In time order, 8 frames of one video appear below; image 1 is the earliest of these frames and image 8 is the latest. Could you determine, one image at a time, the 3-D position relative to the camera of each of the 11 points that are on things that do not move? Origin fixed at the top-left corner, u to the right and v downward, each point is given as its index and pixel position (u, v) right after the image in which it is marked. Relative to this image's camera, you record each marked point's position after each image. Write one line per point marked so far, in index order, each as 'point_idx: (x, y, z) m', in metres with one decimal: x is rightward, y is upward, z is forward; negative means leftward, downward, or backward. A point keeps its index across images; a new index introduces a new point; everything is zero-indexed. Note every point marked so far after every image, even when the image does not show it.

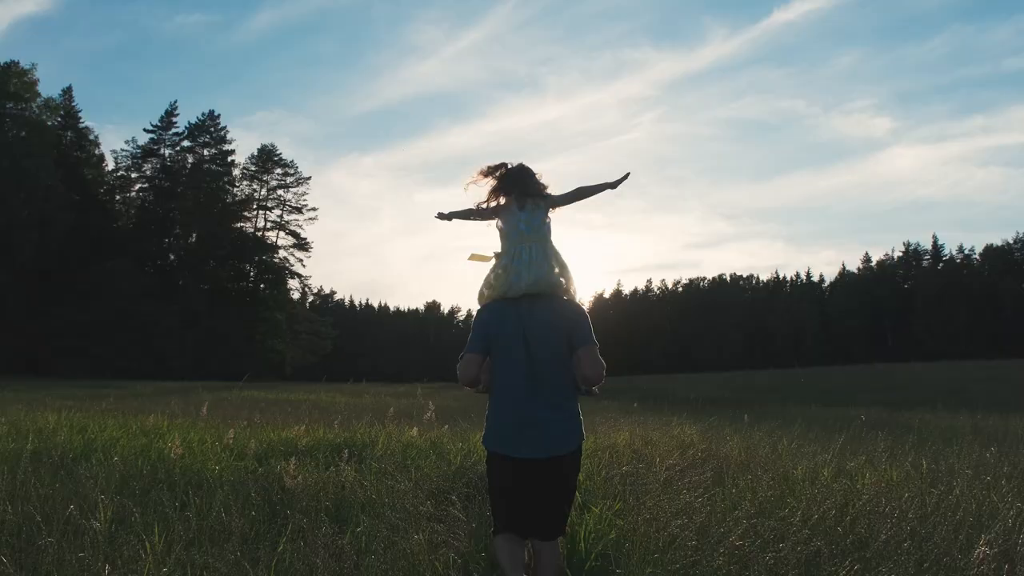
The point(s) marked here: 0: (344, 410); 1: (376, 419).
0: (-3.5, -2.6, +16.1) m
1: (-1.9, -2.1, +12.0) m
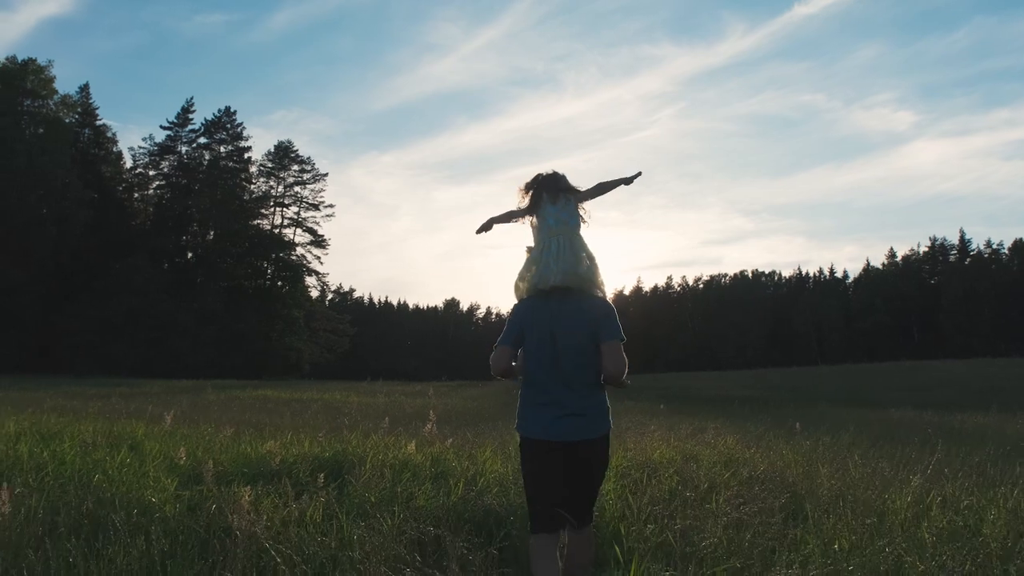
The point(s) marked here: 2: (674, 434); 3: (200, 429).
0: (-3.1, -2.5, +15.3) m
1: (-1.6, -2.0, +11.2) m
2: (+1.8, -1.7, +8.9) m
3: (-4.2, -1.9, +10.5) m
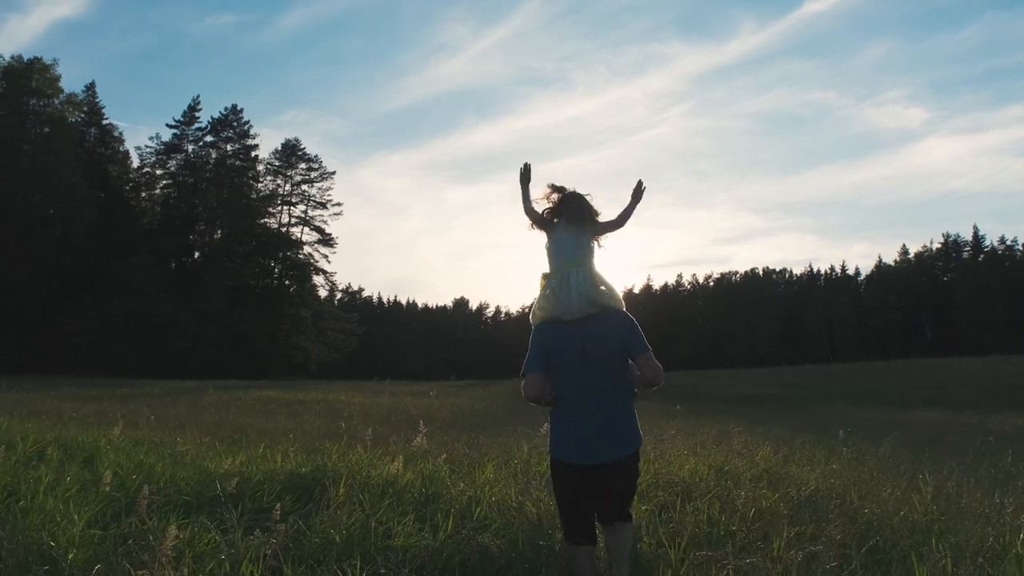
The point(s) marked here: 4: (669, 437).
0: (-3.0, -2.4, +14.6) m
1: (-1.5, -1.9, +10.4) m
2: (+1.9, -1.6, +8.2) m
3: (-4.1, -1.8, +9.8) m
4: (+1.8, -1.7, +9.0) m
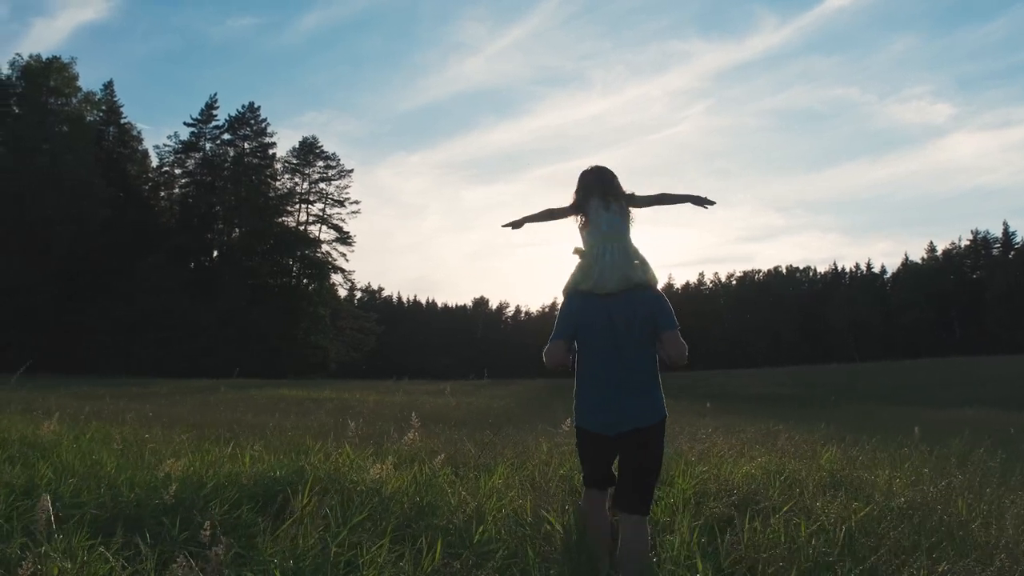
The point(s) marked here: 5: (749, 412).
0: (-2.6, -2.2, +13.8) m
1: (-1.3, -1.8, +9.7) m
2: (+2.1, -1.4, +7.3) m
3: (-3.9, -1.7, +9.1) m
4: (+2.0, -1.5, +8.2) m
5: (+5.2, -2.7, +17.3) m
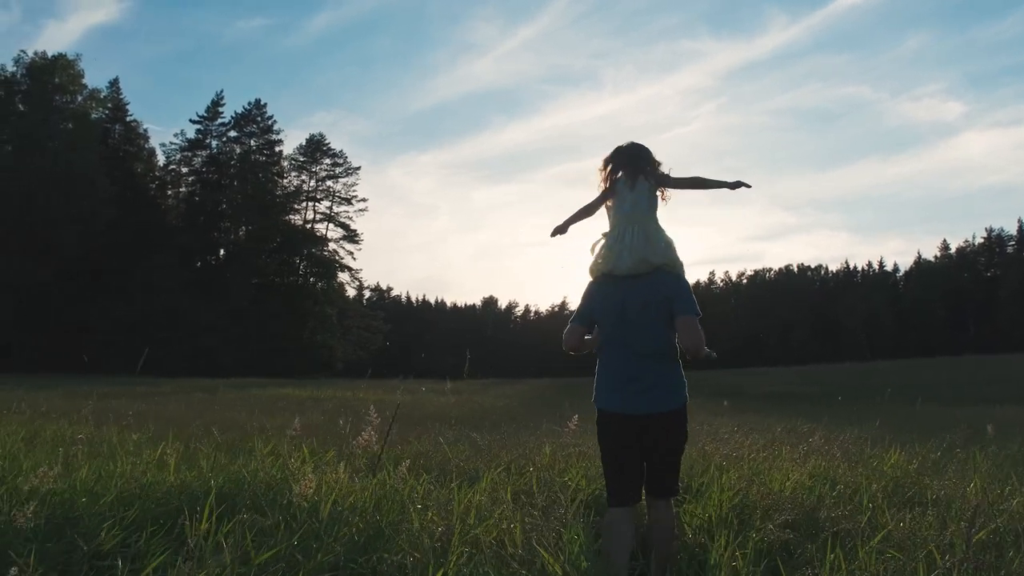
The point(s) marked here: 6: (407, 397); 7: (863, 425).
0: (-2.5, -2.1, +13.1) m
1: (-1.2, -1.6, +8.9) m
2: (+2.1, -1.3, +6.5) m
3: (-3.9, -1.5, +8.4) m
4: (+2.0, -1.4, +7.4) m
5: (+5.4, -2.6, +16.5) m
6: (-2.5, -2.5, +18.5) m
7: (+4.9, -1.9, +11.1) m
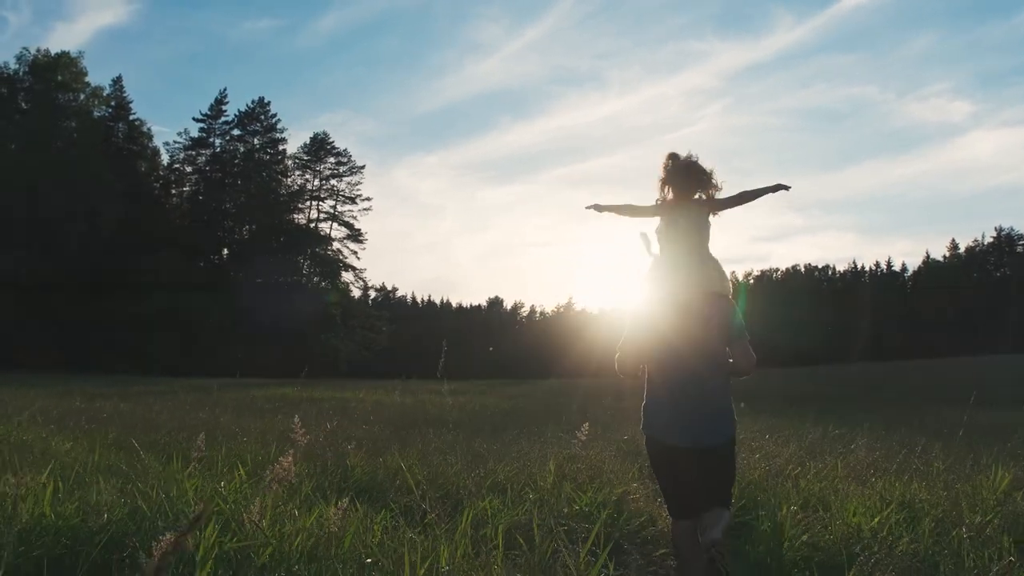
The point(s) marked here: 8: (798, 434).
0: (-2.5, -2.0, +12.5) m
1: (-1.2, -1.6, +8.3) m
2: (+2.1, -1.2, +5.9) m
3: (-3.8, -1.5, +7.8) m
4: (+2.0, -1.3, +6.7) m
5: (+5.5, -2.5, +15.8) m
6: (-2.4, -2.5, +17.8) m
7: (+5.0, -1.9, +10.4) m
8: (+3.0, -1.6, +8.3) m
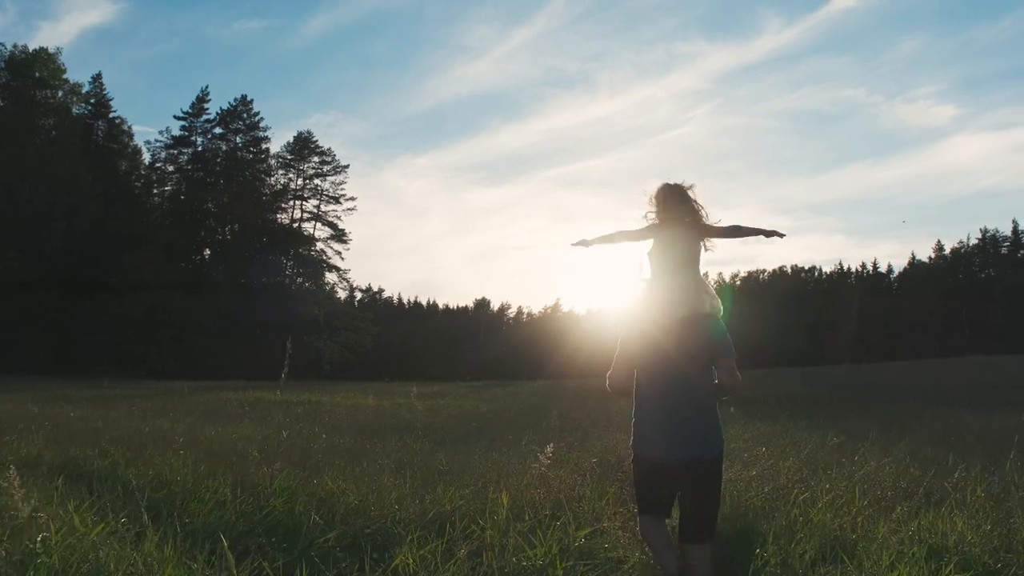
0: (-2.8, -2.0, +11.8) m
1: (-1.5, -1.5, +7.6) m
2: (+1.9, -1.2, +5.3) m
3: (-4.1, -1.4, +7.1) m
4: (+1.8, -1.3, +6.1) m
5: (+5.1, -2.5, +15.2) m
6: (-2.8, -2.5, +17.2) m
7: (+4.7, -1.8, +9.8) m
8: (+2.8, -1.5, +7.7) m
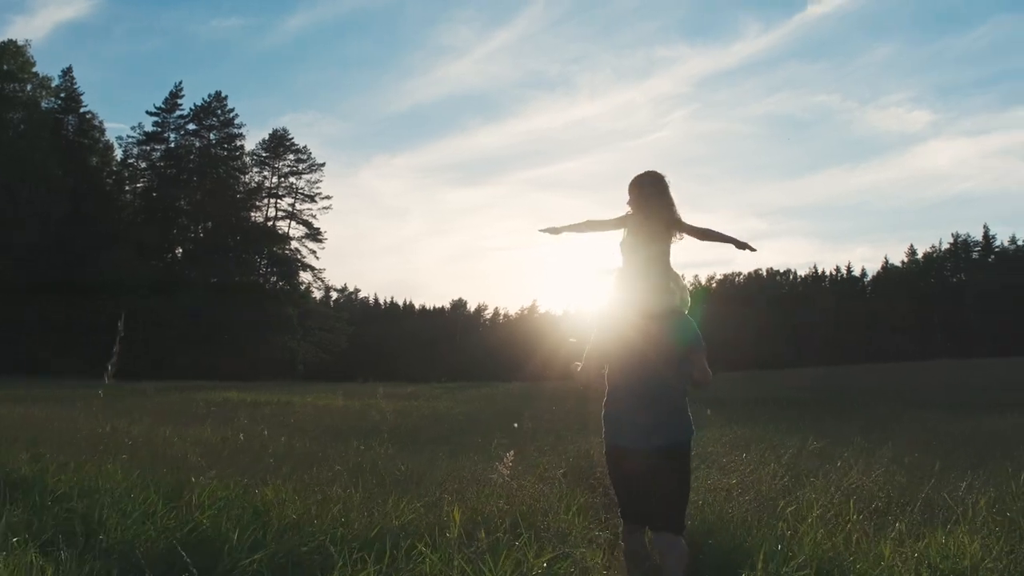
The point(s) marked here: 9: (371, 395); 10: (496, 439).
0: (-3.2, -2.0, +11.4) m
1: (-1.7, -1.5, +7.3) m
2: (+1.7, -1.2, +5.0) m
3: (-4.3, -1.4, +6.7) m
4: (+1.6, -1.3, +5.9) m
5: (+4.6, -2.5, +15.1) m
6: (-3.3, -2.4, +16.8) m
7: (+4.3, -1.8, +9.6) m
8: (+2.5, -1.5, +7.5) m
9: (-3.5, -2.7, +19.7) m
10: (-0.2, -1.8, +9.4) m
